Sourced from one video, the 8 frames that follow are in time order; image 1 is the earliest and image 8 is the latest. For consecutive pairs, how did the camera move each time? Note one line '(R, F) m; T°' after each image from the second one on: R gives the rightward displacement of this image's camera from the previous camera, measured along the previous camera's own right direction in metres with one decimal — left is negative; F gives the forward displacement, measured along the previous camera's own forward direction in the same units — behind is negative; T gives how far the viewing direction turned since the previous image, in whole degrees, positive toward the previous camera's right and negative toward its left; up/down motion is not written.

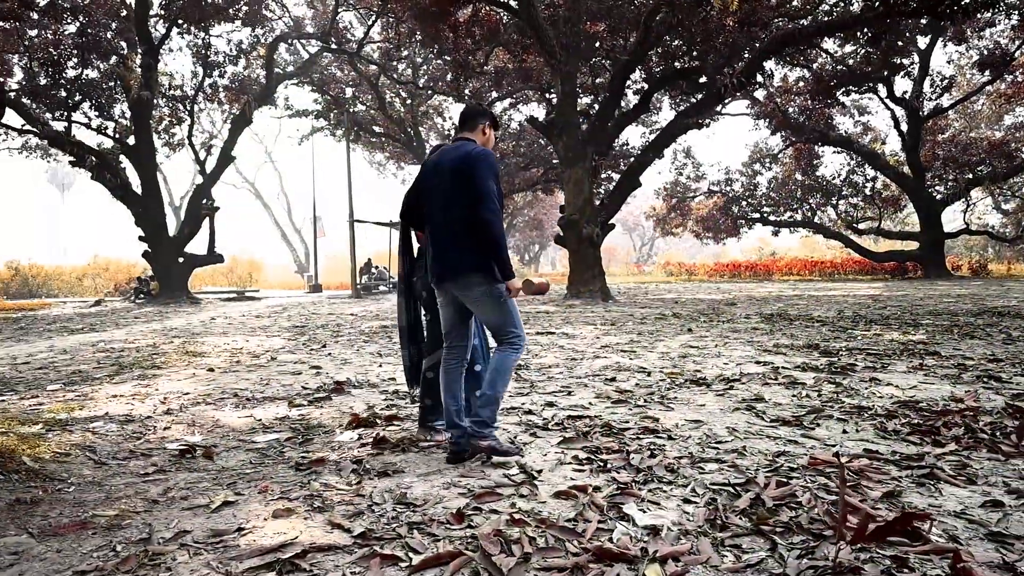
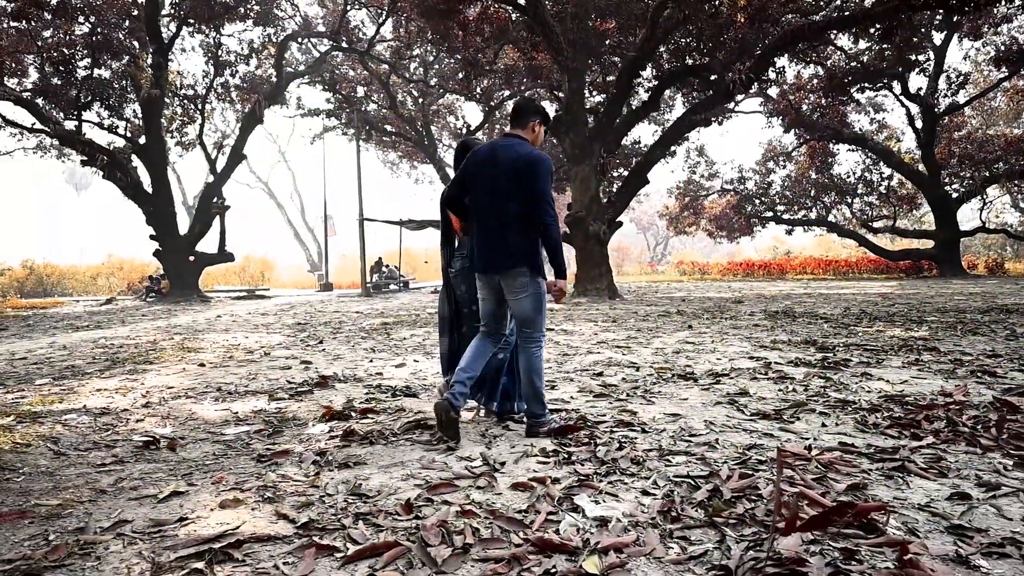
(+0.2, +0.1) m; -1°
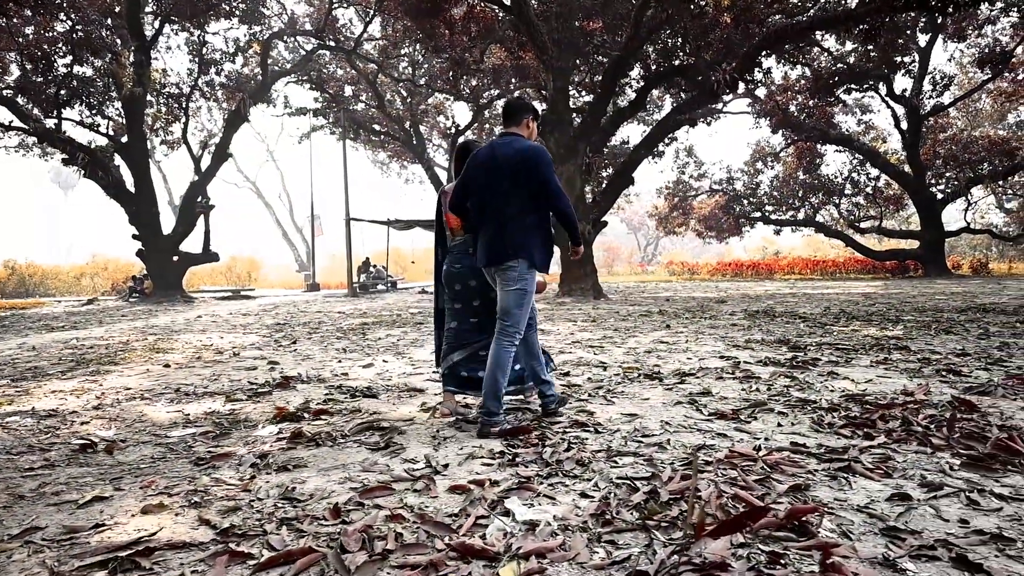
(+0.2, +0.1) m; +1°
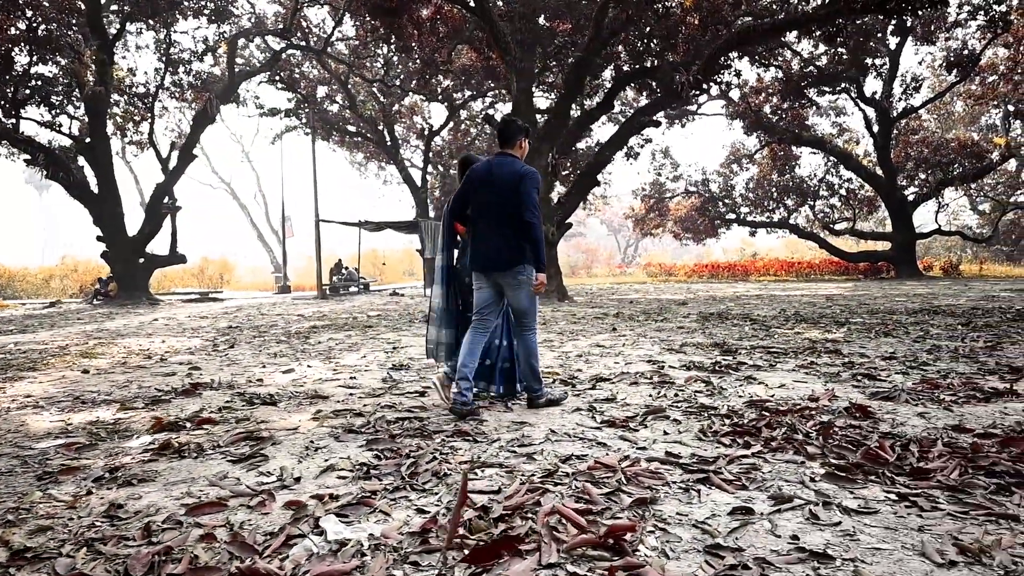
(+0.5, +0.1) m; +1°
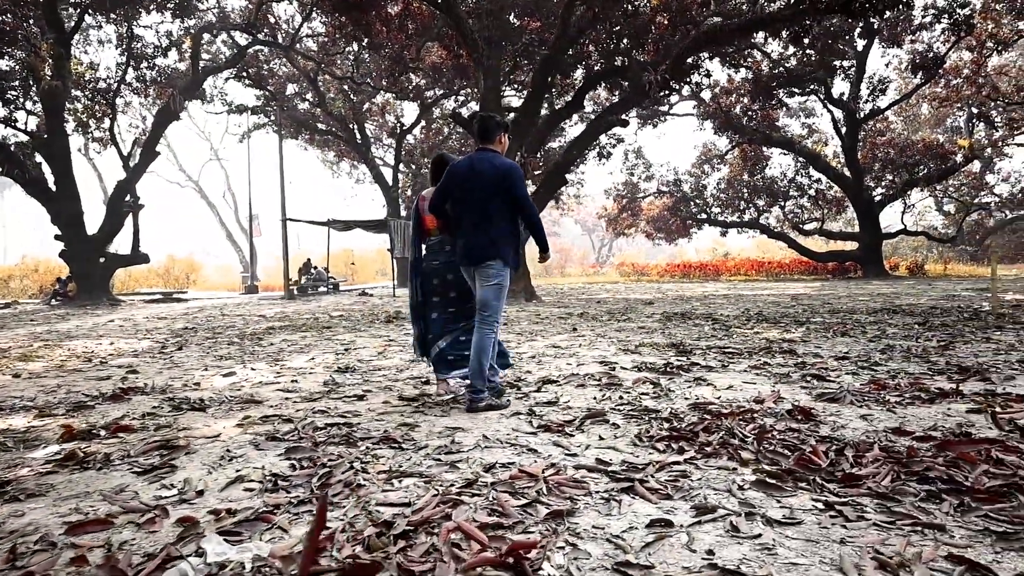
(+0.2, +0.1) m; +2°
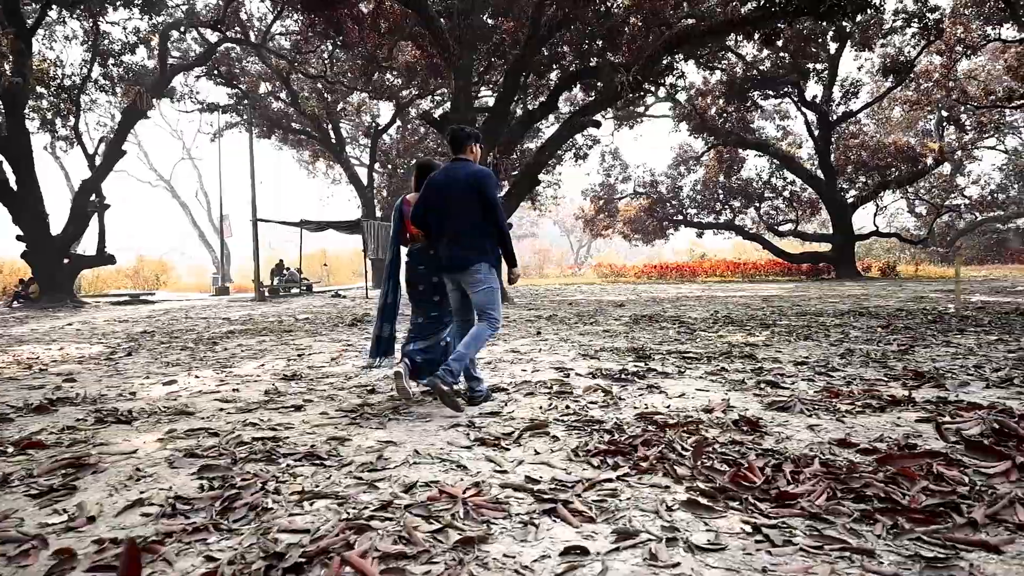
(+0.2, +0.1) m; +2°
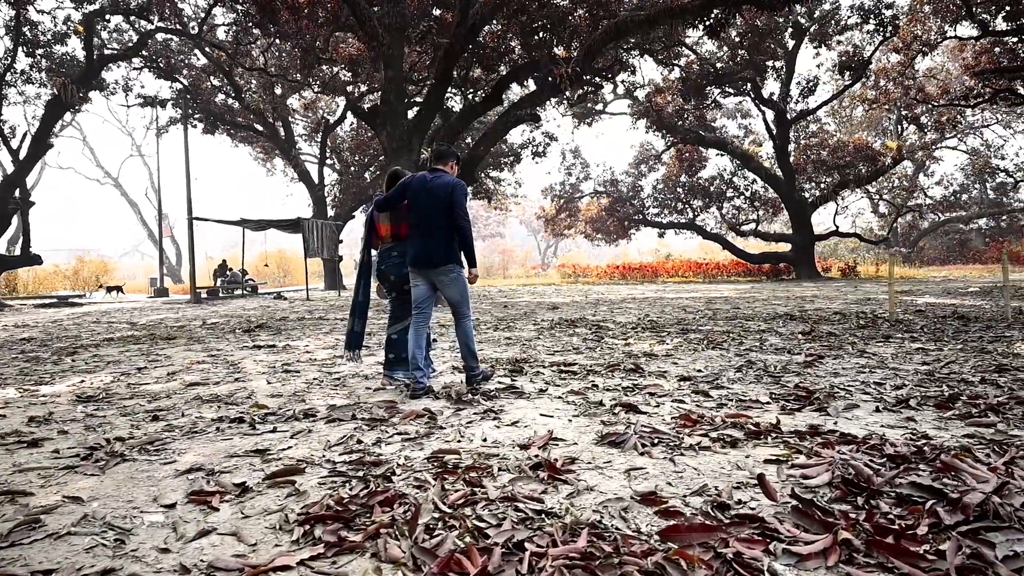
(+0.9, +0.7) m; +2°
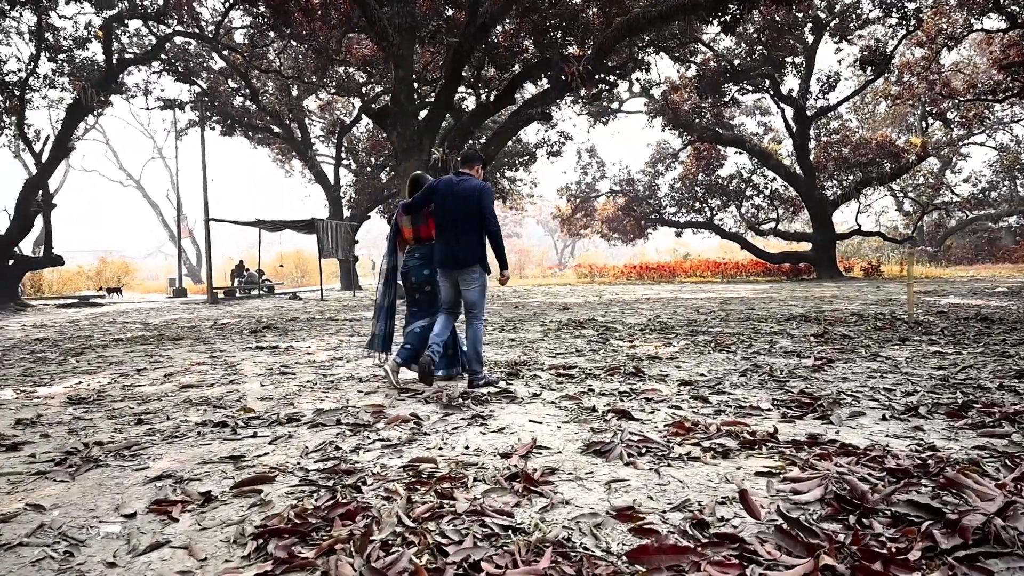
(+0.2, +0.1) m; -2°
